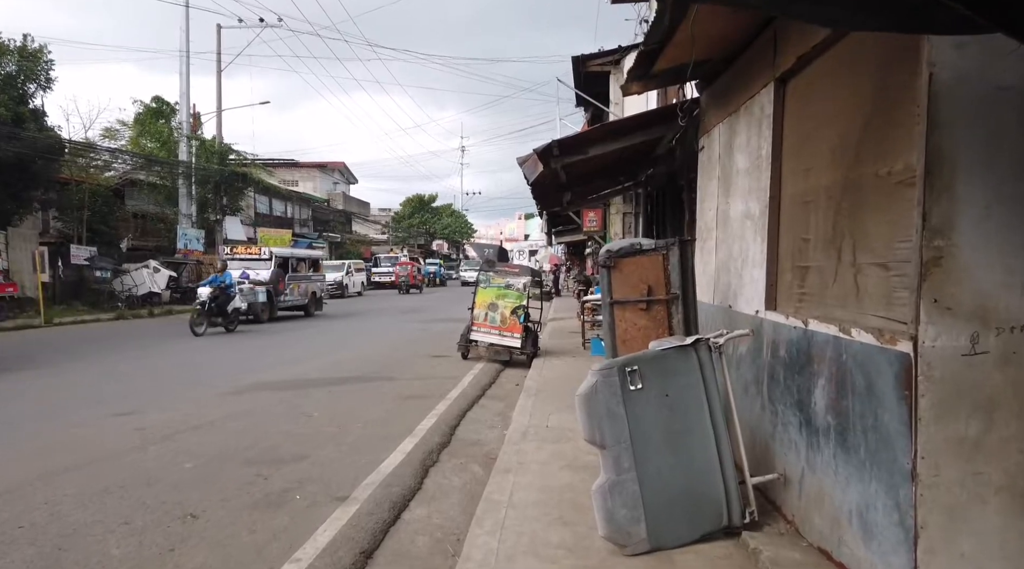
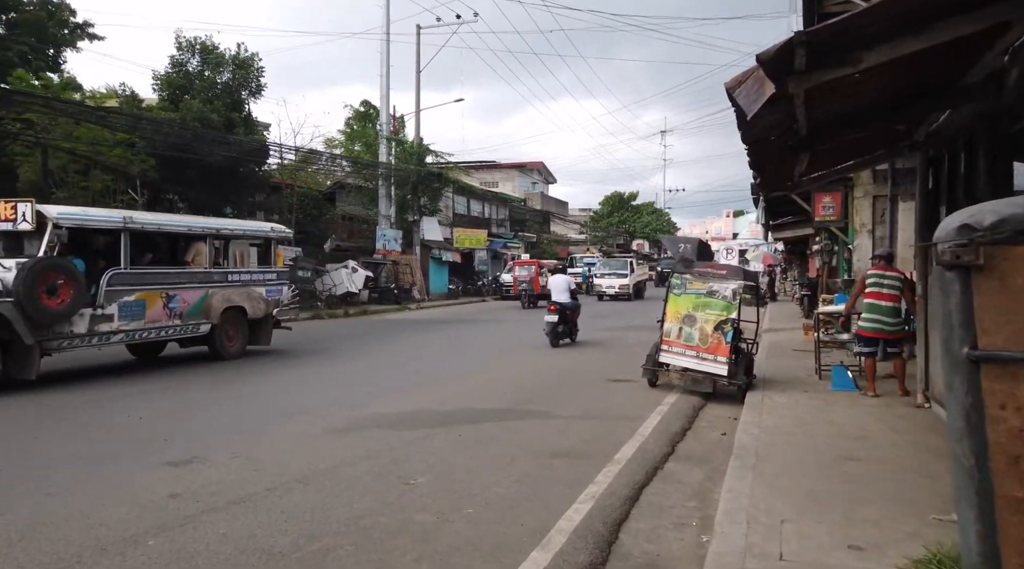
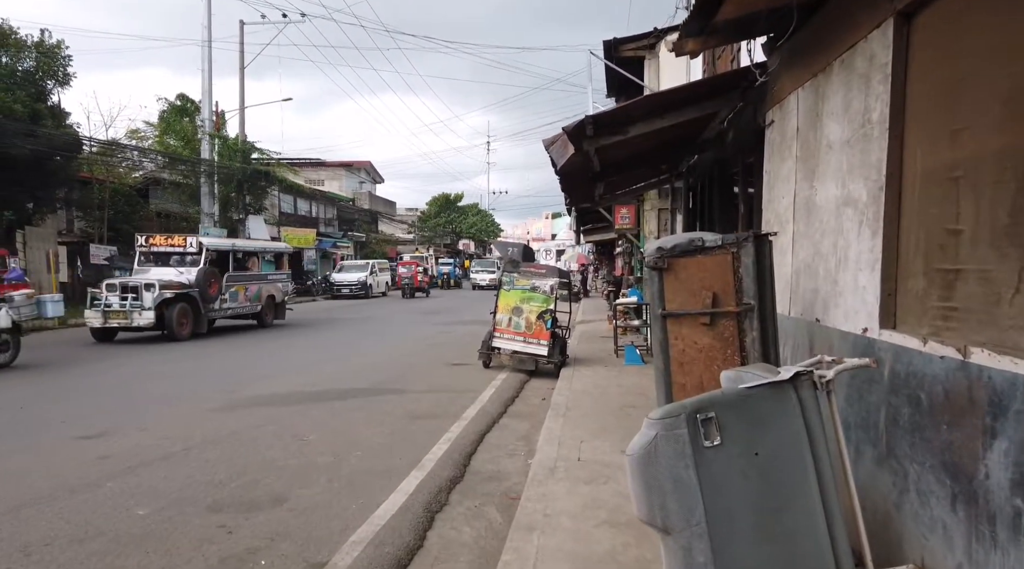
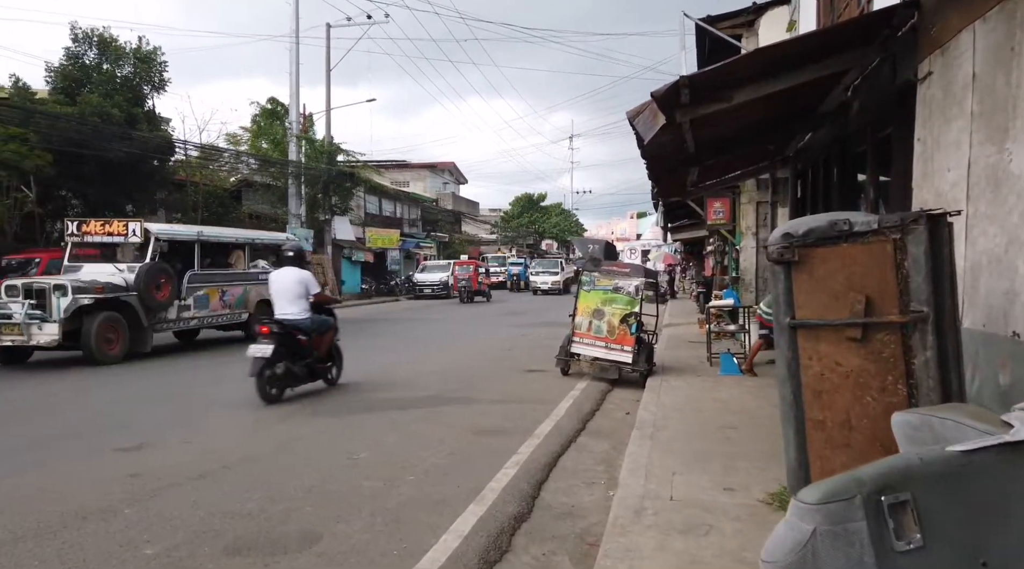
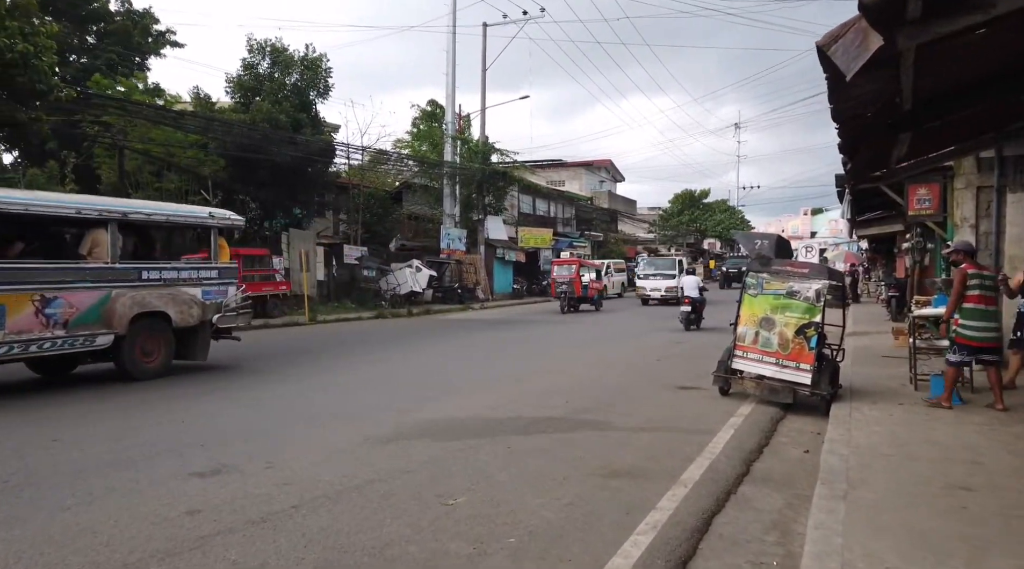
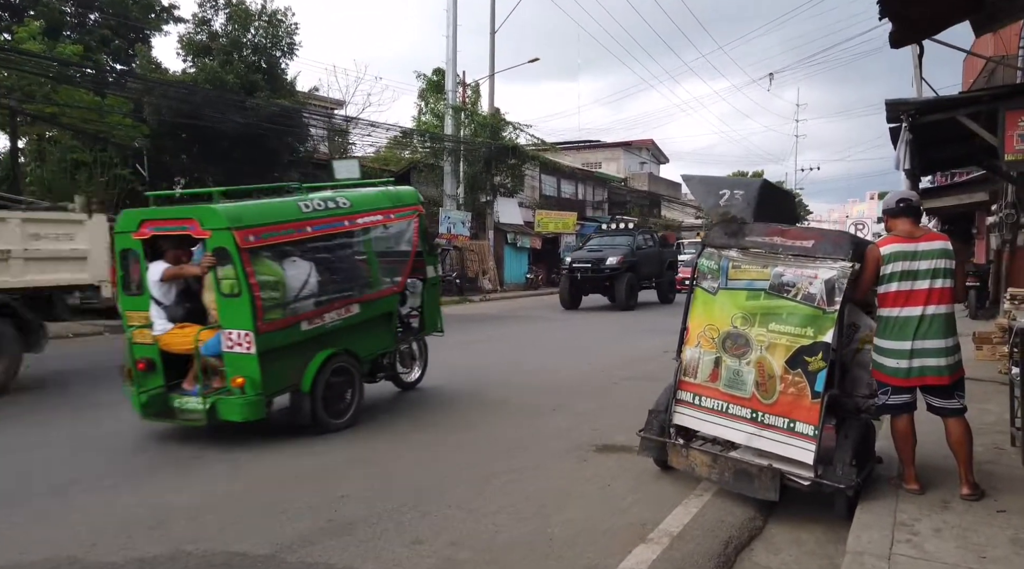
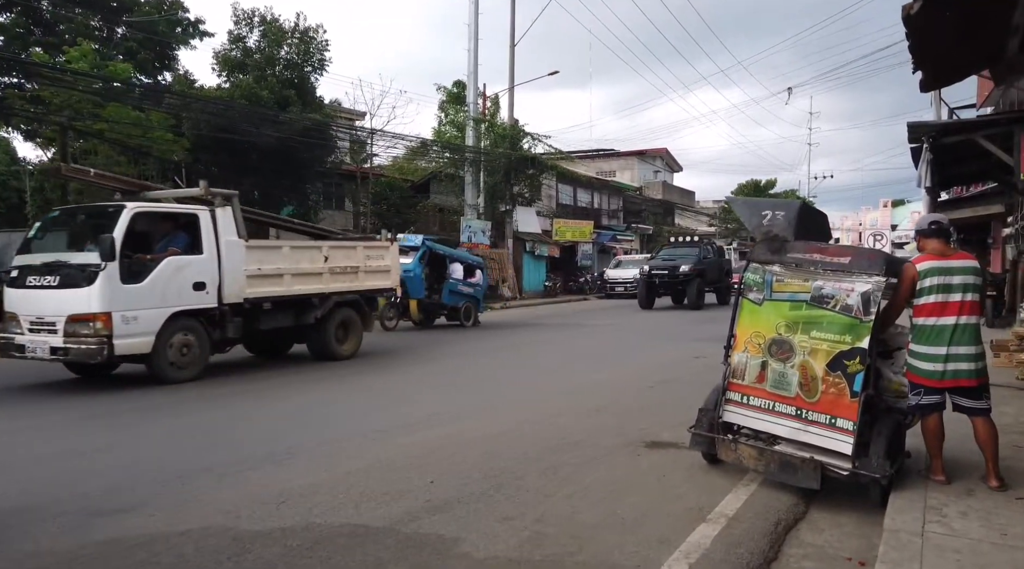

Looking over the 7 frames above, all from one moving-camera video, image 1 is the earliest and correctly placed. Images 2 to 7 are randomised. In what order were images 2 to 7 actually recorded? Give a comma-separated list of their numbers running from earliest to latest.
3, 4, 2, 5, 7, 6
